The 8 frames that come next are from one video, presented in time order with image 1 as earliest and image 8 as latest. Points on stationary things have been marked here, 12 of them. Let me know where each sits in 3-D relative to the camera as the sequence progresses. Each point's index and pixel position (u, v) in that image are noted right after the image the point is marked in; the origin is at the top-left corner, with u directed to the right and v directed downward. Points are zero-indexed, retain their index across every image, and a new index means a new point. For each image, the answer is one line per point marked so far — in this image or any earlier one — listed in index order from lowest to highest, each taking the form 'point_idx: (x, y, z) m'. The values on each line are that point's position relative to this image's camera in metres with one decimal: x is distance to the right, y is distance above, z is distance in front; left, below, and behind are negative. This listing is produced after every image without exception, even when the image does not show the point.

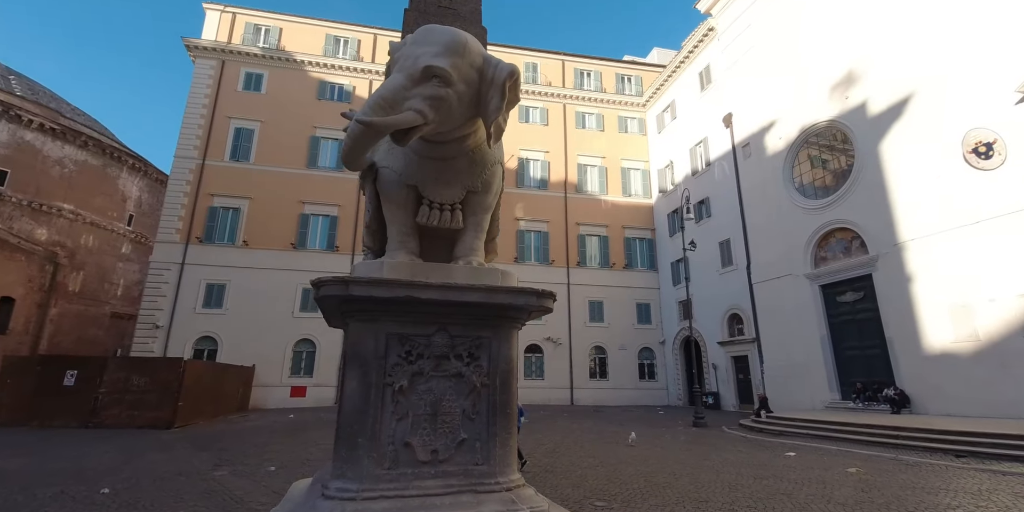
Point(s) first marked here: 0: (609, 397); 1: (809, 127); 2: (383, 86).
0: (+3.6, -5.2, +18.0) m
1: (+8.3, +3.6, +13.5) m
2: (-0.6, +0.8, +2.3) m
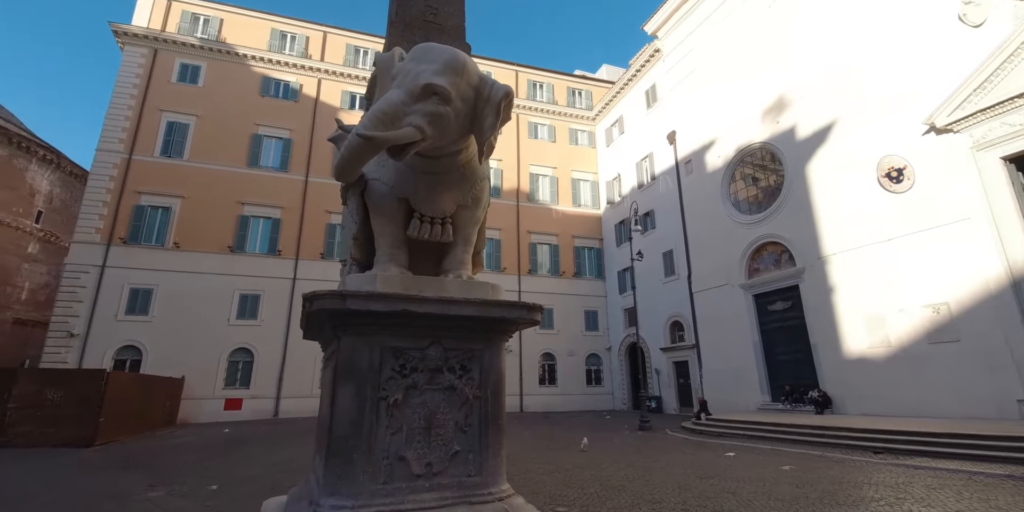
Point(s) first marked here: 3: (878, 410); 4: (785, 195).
0: (+1.7, -5.5, +18.3) m
1: (+6.9, +3.2, +14.5) m
2: (-0.6, +0.7, +2.3) m
3: (+8.0, -3.4, +10.7) m
4: (+7.4, +1.6, +13.1) m
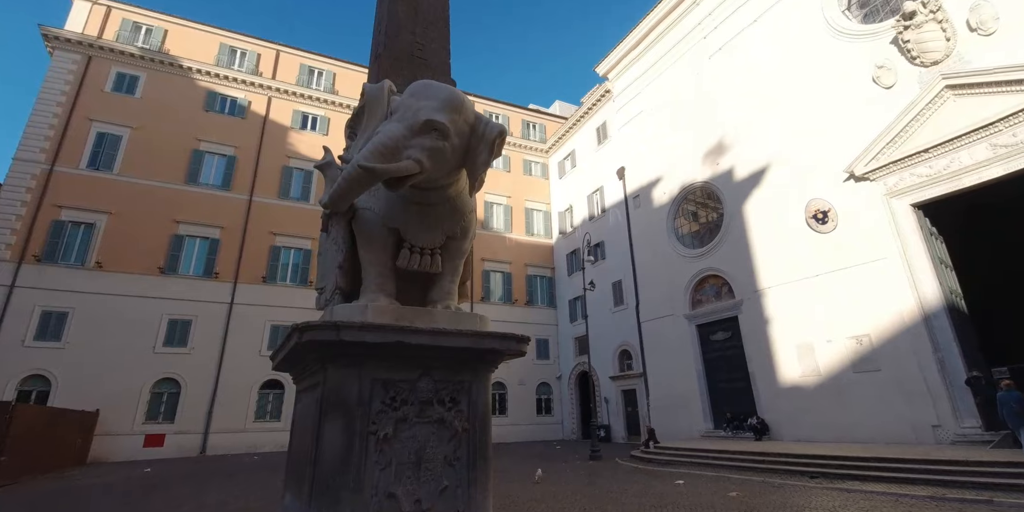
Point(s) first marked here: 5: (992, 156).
0: (-0.2, -6.6, +18.1) m
1: (+5.6, +2.2, +15.4) m
2: (-0.6, +0.6, +2.4) m
3: (+6.9, -4.2, +11.3) m
4: (+6.1, +0.7, +14.0) m
5: (+9.3, +1.9, +9.4) m
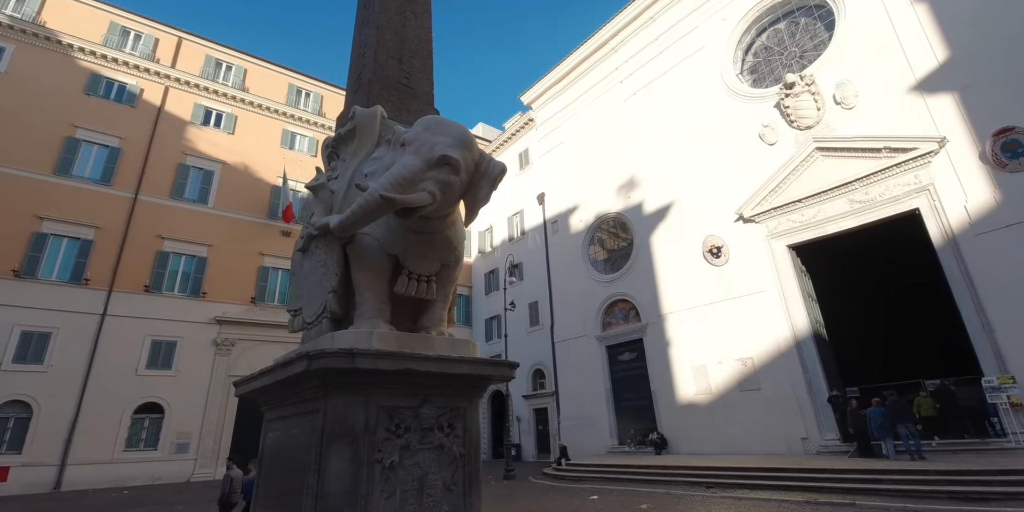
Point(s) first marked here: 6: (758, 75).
0: (-3.6, -7.2, +17.6) m
1: (+3.0, +1.4, +16.5) m
2: (-0.6, +0.5, +2.4) m
3: (+4.9, -5.0, +12.5) m
4: (+3.8, -0.1, +15.1) m
5: (+7.8, +1.1, +11.3) m
6: (+7.0, +5.1, +13.8) m
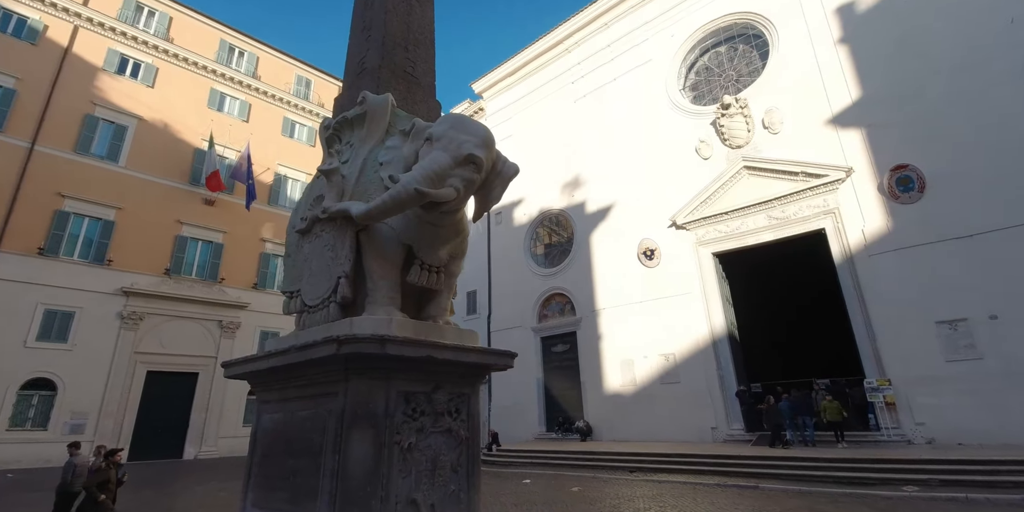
0: (-6.2, -6.5, +17.2) m
1: (+1.1, +1.6, +16.9) m
2: (-0.4, +0.5, +2.5) m
3: (+3.1, -5.0, +13.4) m
4: (+1.9, 0.0, +15.7) m
5: (+6.6, +0.8, +12.5) m
6: (+5.6, +5.0, +14.8) m
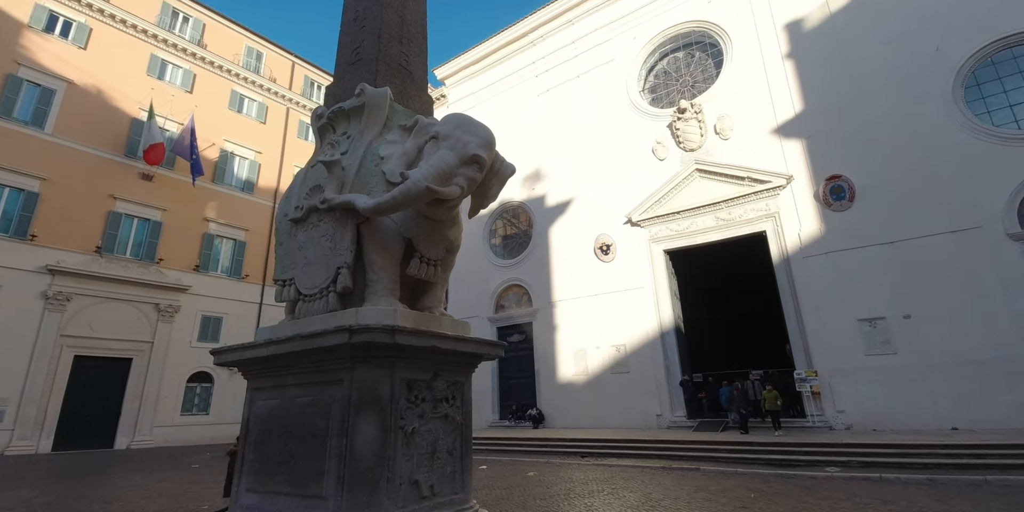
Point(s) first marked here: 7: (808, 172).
0: (-7.9, -5.9, +16.8) m
1: (-0.3, +1.9, +17.1) m
2: (-0.4, +0.5, +2.6) m
3: (+1.8, -4.8, +13.9) m
4: (+0.6, +0.3, +16.0) m
5: (+5.5, +0.9, +13.3) m
6: (+4.5, +5.1, +15.4) m
7: (+7.5, +2.1, +12.3) m
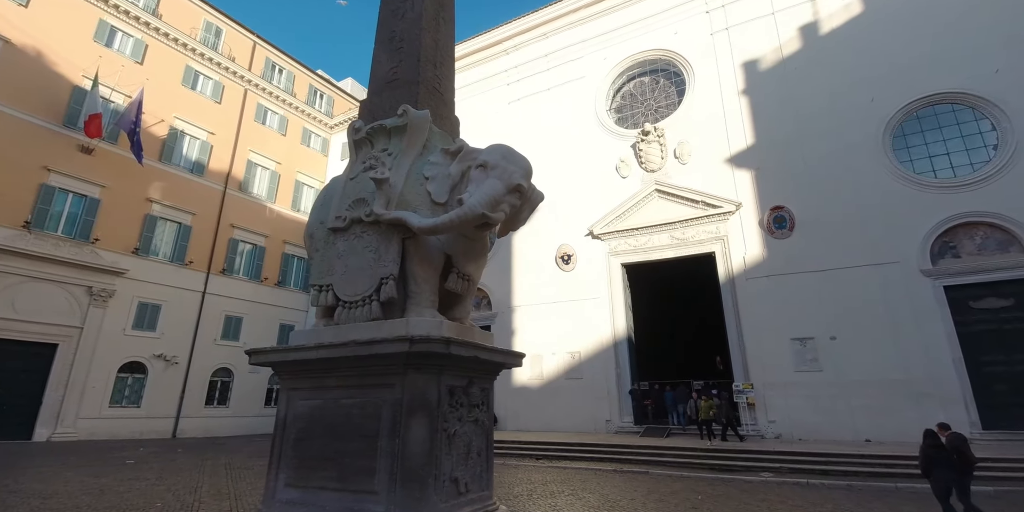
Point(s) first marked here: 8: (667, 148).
0: (-9.5, -5.5, +16.1) m
1: (-1.6, +1.8, +17.3) m
2: (-0.1, +0.4, +2.9) m
3: (+0.4, -5.0, +14.3) m
4: (-0.7, +0.1, +16.3) m
5: (+4.6, +0.4, +14.2) m
6: (+3.6, +4.7, +16.1) m
7: (+6.7, +1.5, +13.4) m
8: (+4.7, +3.3, +14.9) m
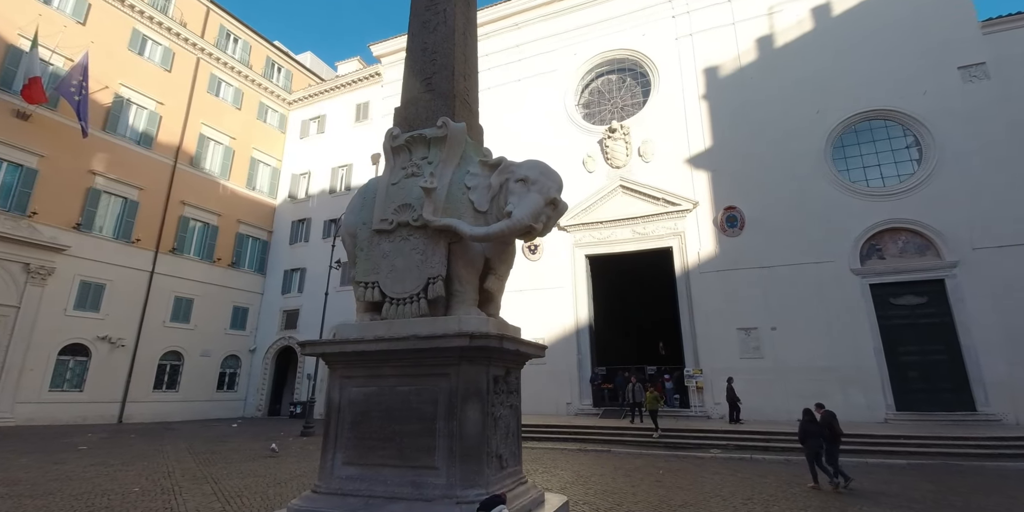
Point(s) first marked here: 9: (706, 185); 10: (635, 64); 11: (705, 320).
0: (-10.8, -4.8, +15.6) m
1: (-2.7, +2.3, +17.4) m
2: (+0.1, +0.4, +3.3) m
3: (-0.7, -4.7, +14.8) m
4: (-1.8, +0.5, +16.6) m
5: (+3.7, +0.6, +15.0) m
6: (+2.6, +4.9, +16.7) m
7: (+5.9, +1.6, +14.4) m
8: (+3.8, +3.5, +15.6) m
9: (+5.8, +2.1, +14.6) m
10: (+4.2, +6.6, +16.6) m
11: (+5.5, -1.8, +13.8) m
